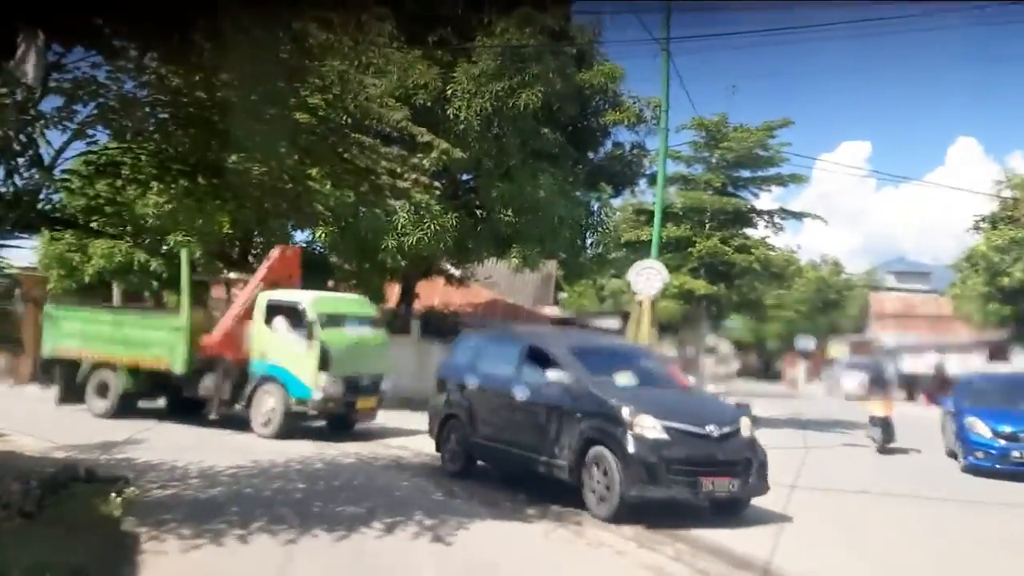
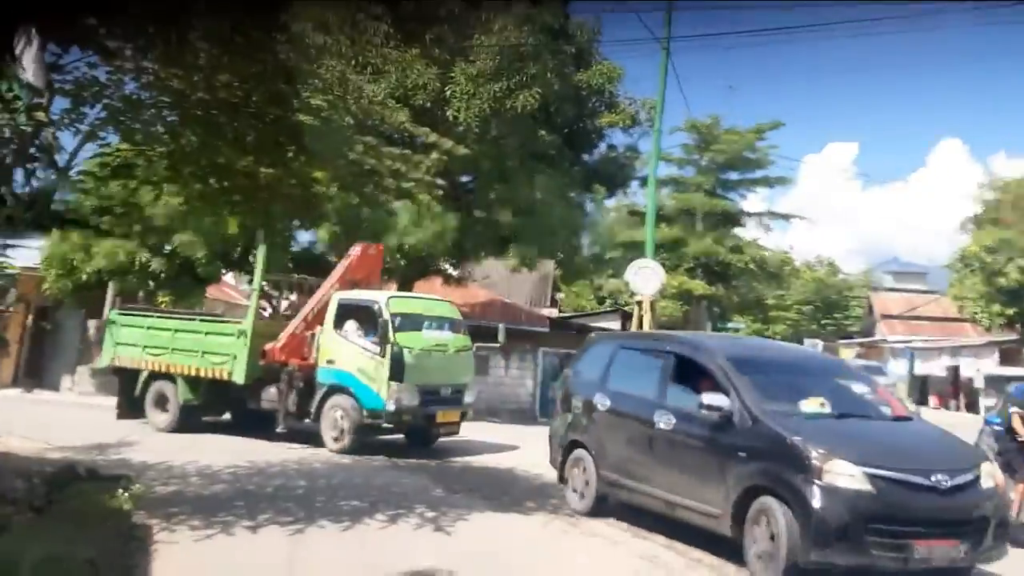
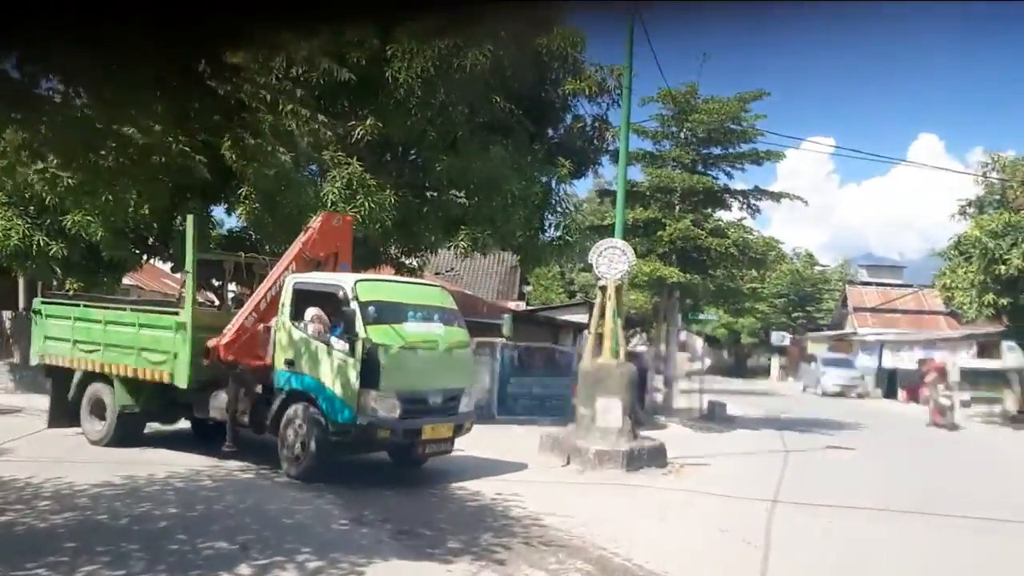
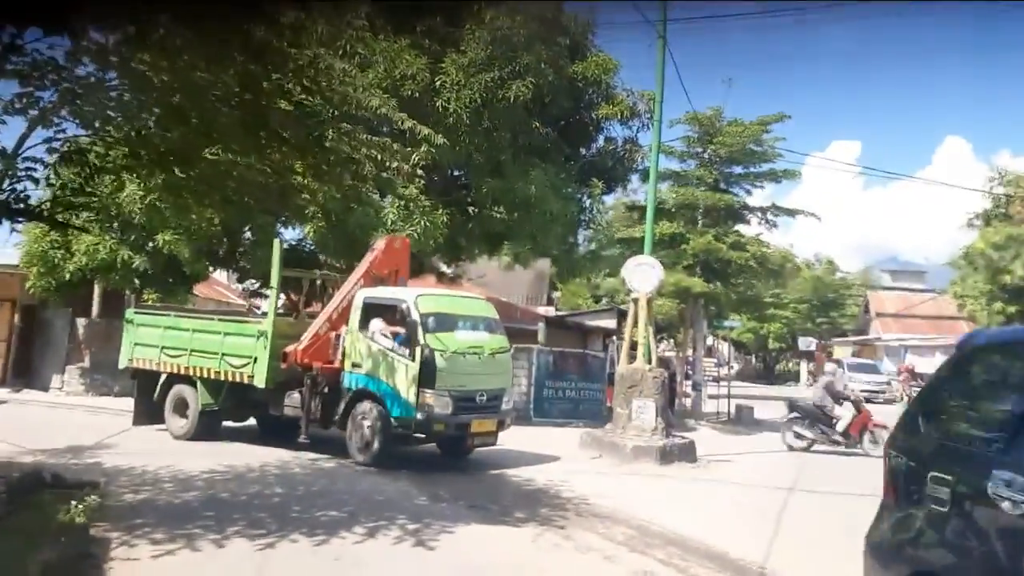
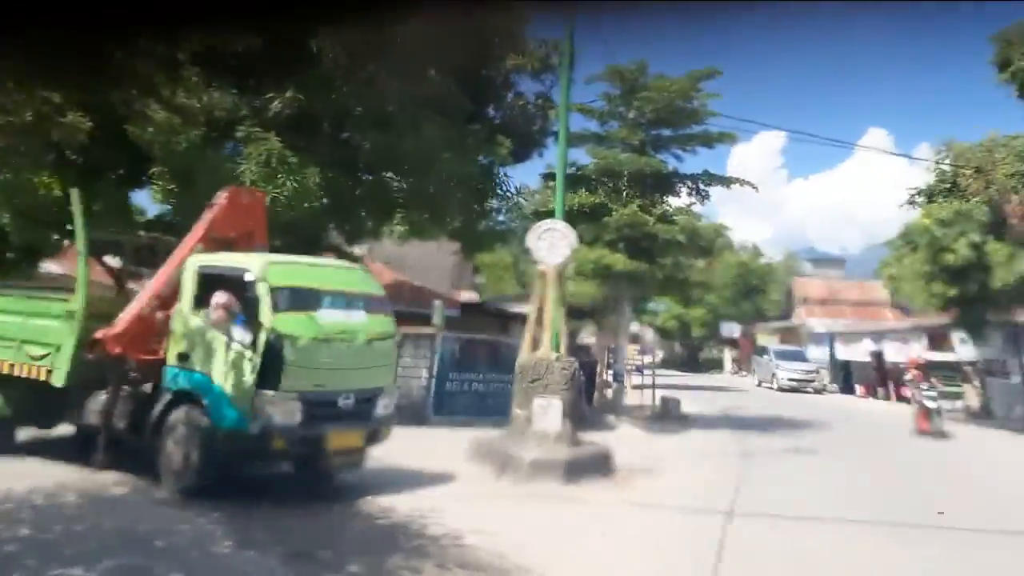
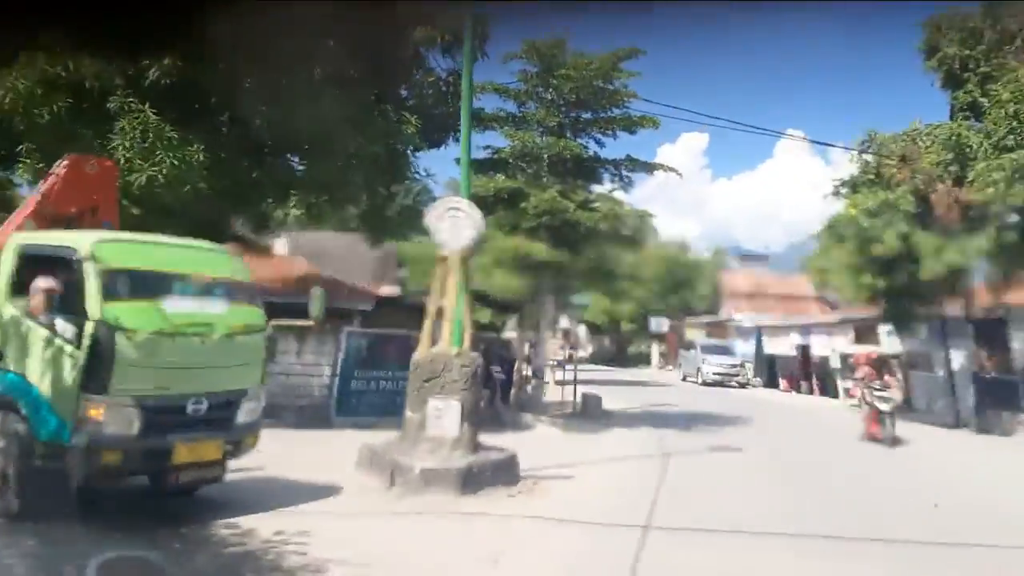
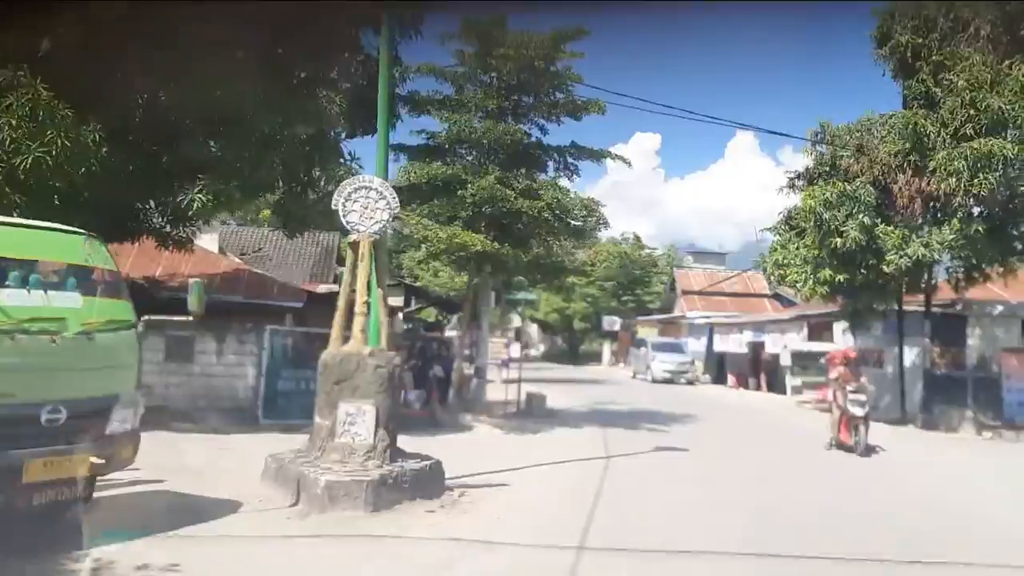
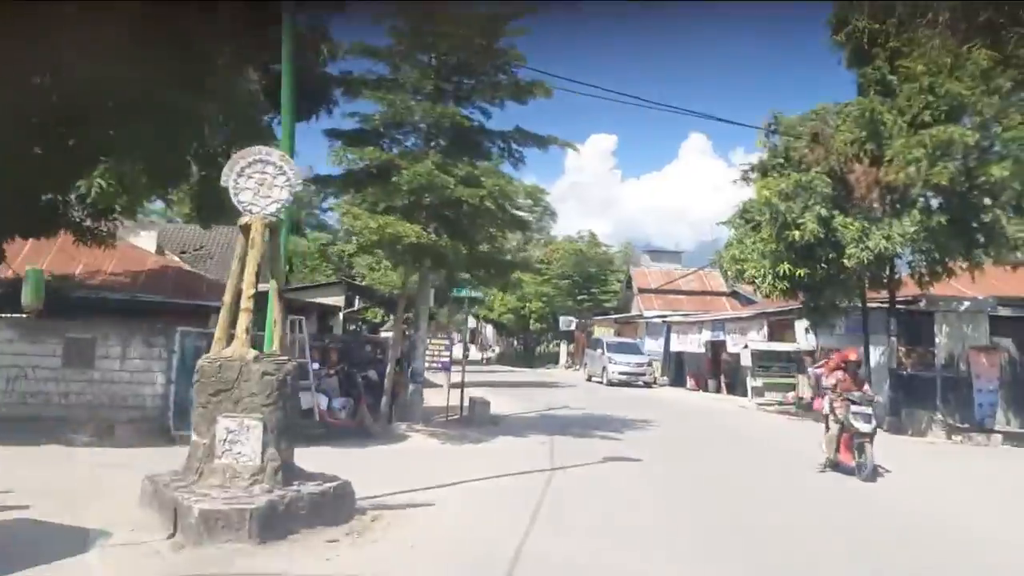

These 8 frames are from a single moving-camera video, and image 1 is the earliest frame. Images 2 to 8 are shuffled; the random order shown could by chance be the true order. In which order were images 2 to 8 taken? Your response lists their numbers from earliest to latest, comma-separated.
2, 4, 3, 5, 6, 7, 8
